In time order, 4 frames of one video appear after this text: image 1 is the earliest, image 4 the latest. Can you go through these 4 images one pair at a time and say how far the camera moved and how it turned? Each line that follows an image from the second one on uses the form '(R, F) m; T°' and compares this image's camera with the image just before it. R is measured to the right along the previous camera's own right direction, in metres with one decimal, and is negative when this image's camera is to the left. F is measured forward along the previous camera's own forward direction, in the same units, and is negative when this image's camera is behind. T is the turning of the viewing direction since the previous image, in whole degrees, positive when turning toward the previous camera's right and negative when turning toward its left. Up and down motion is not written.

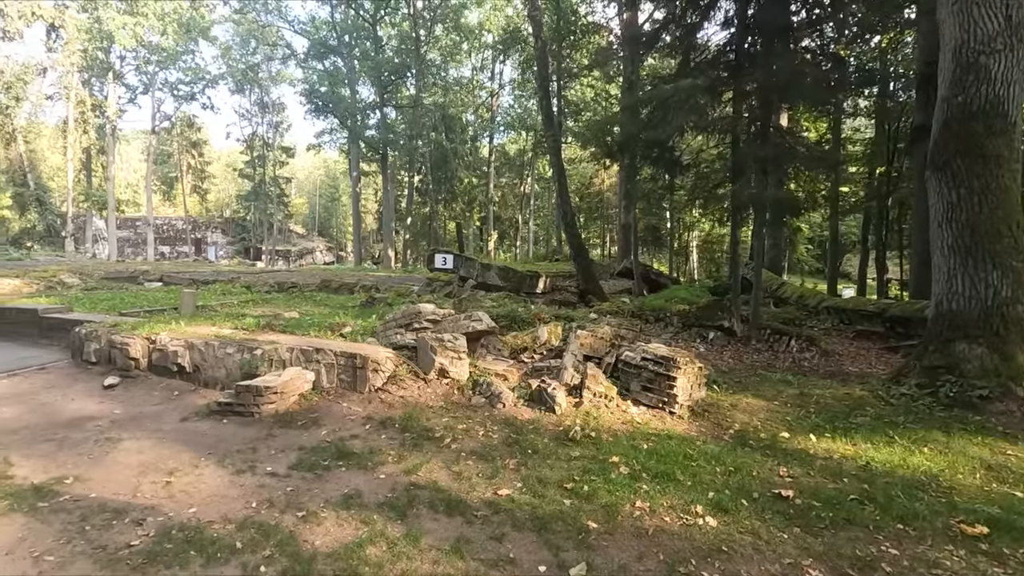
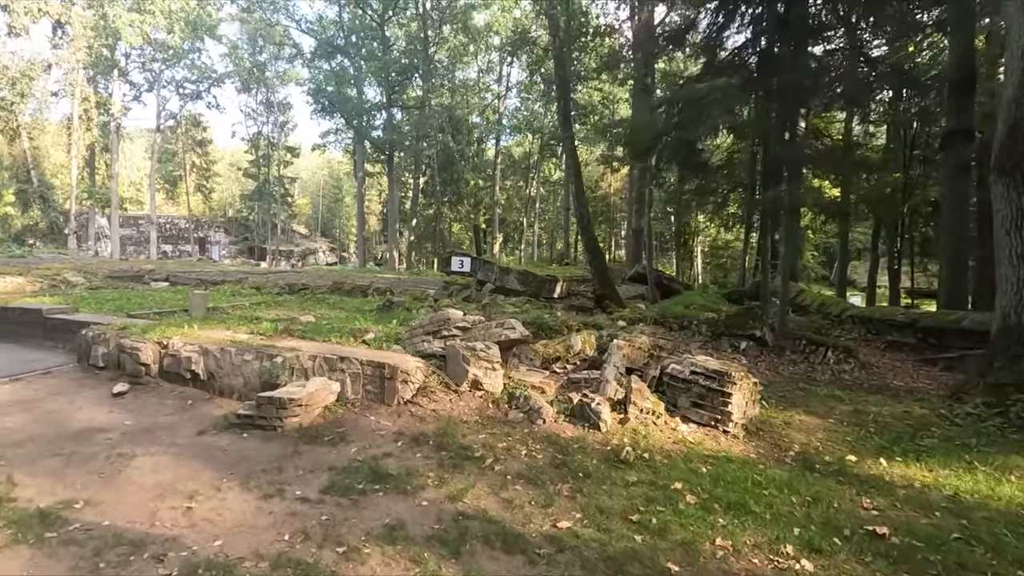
(-0.4, +0.4) m; 0°
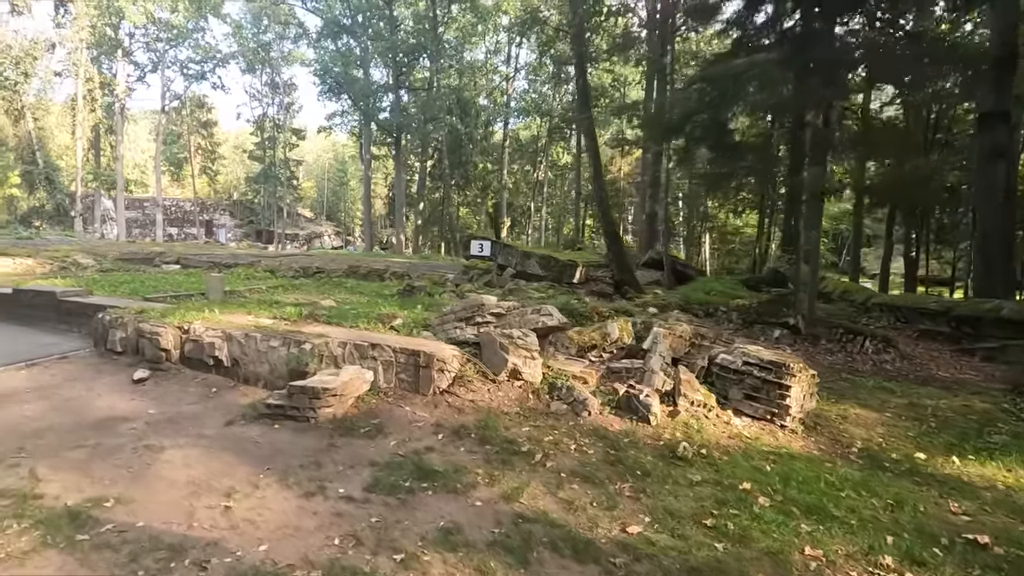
(-0.4, +0.3) m; 0°
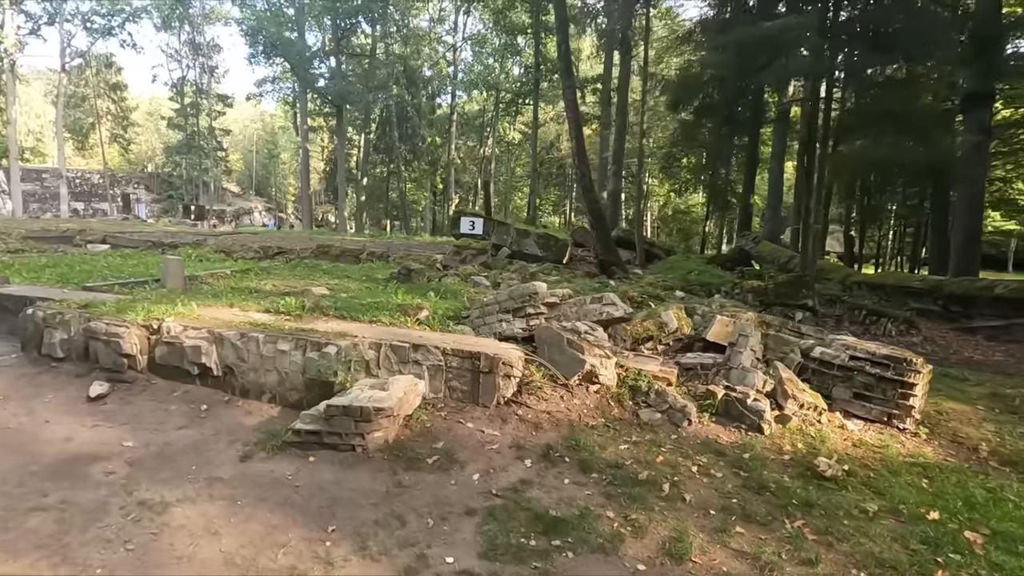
(-1.1, +1.0) m; +7°
